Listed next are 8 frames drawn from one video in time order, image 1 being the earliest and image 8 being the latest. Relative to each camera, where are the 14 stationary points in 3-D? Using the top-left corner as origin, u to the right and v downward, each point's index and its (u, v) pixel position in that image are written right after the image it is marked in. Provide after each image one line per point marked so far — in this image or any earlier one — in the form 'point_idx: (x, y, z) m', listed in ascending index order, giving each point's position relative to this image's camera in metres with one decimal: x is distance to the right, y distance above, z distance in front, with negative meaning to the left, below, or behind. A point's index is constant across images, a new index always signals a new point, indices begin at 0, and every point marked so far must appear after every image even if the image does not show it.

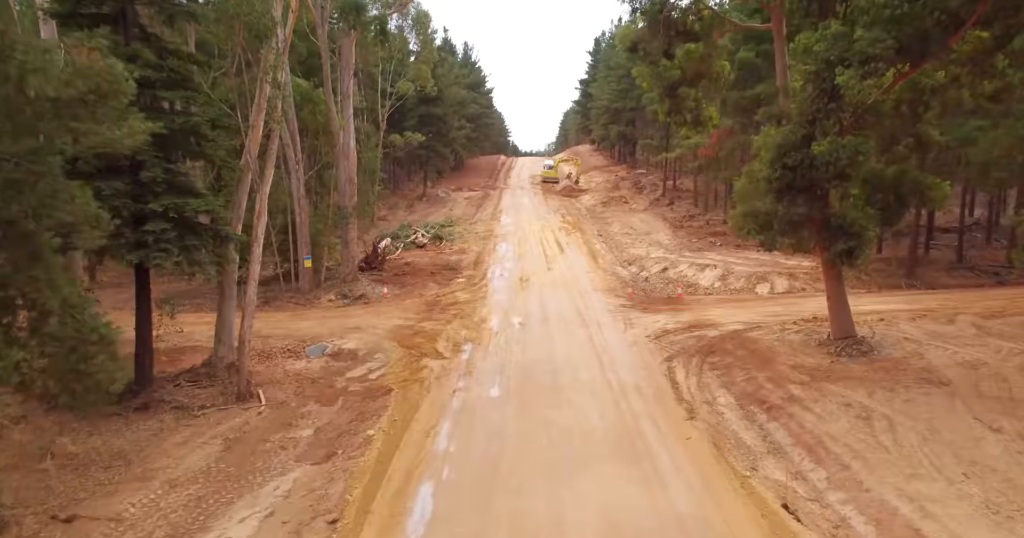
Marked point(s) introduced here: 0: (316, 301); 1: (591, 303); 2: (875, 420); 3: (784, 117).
0: (-5.8, -1.0, +18.3) m
1: (+2.3, -1.0, +17.3) m
2: (+5.4, -2.3, +9.1) m
3: (+5.2, +2.9, +11.8) m
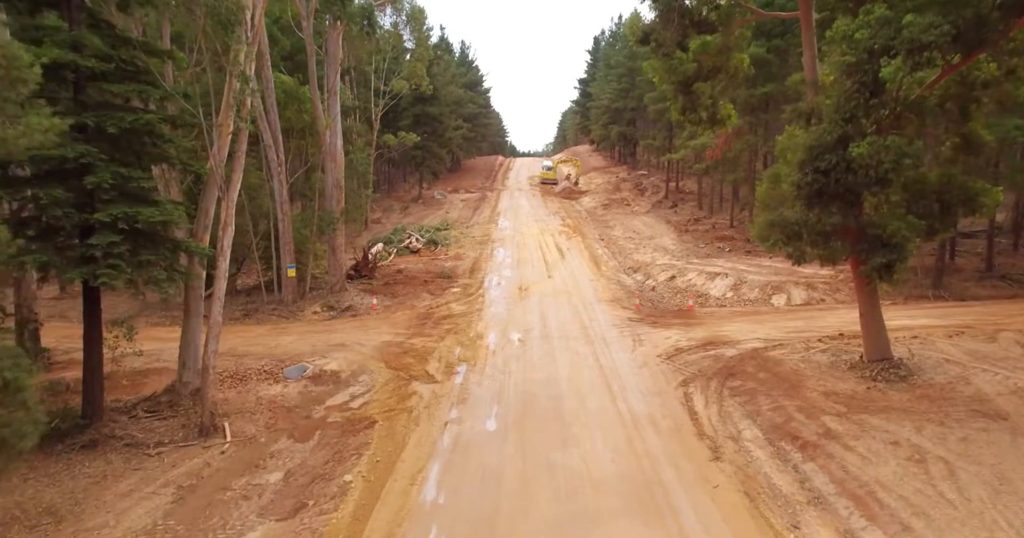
0: (-5.9, -1.2, +17.0) m
1: (+2.2, -1.2, +16.1) m
2: (+5.4, -2.5, +7.9) m
3: (+5.2, +2.6, +10.5) m
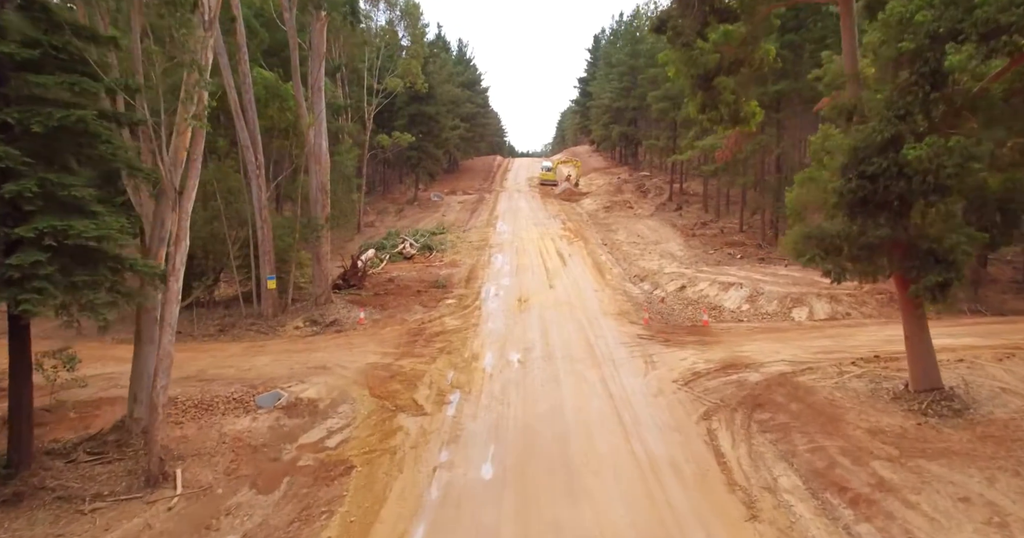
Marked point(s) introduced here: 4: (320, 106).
0: (-5.9, -1.5, +15.7) m
1: (+2.2, -1.5, +14.8) m
2: (+5.4, -2.8, +6.6) m
3: (+5.2, +2.3, +9.2) m
4: (-5.4, +4.6, +17.1) m
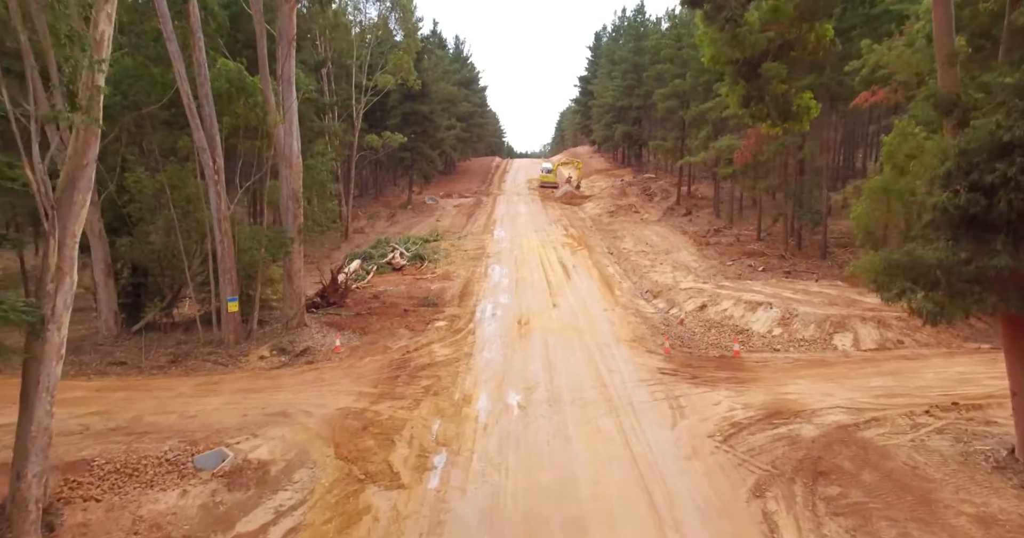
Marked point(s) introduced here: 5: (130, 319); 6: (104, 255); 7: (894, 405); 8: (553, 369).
0: (-5.9, -2.0, +13.5) m
1: (+2.2, -2.0, +12.6) m
2: (+5.4, -3.2, +4.4) m
3: (+5.2, +1.9, +7.1) m
4: (-5.4, +4.1, +15.0) m
5: (-9.9, -1.3, +15.9) m
6: (-9.6, +0.3, +14.5) m
7: (+6.3, -2.2, +10.1) m
8: (+0.8, -2.0, +12.6) m
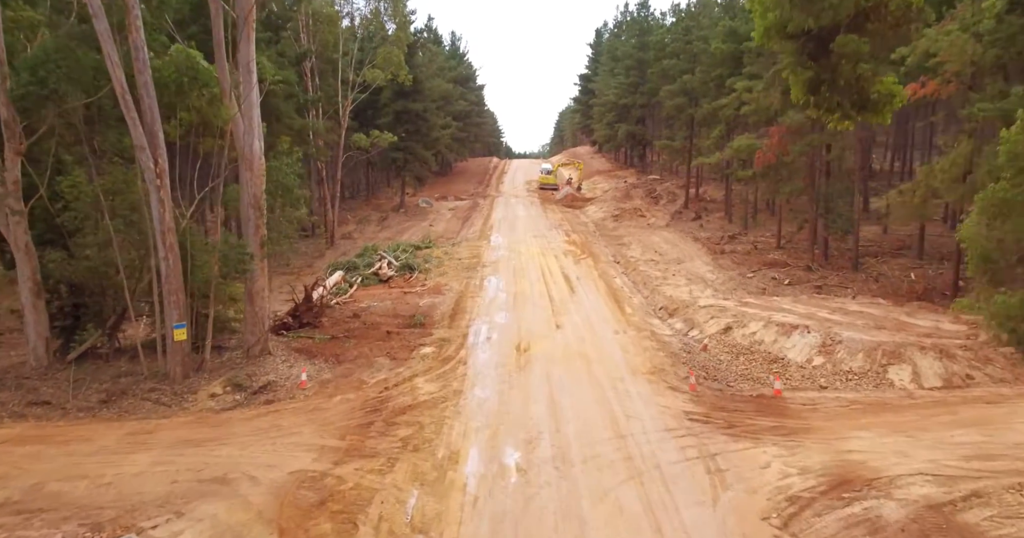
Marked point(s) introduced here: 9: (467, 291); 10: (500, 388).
0: (-6.0, -2.4, +11.4) m
1: (+2.1, -2.4, +10.5) m
2: (+5.3, -3.6, +2.3) m
3: (+5.1, +1.5, +5.0) m
4: (-5.5, +3.7, +12.8) m
5: (-9.9, -1.7, +13.7) m
6: (-9.6, -0.1, +12.3) m
7: (+6.2, -2.6, +7.9) m
8: (+0.8, -2.4, +10.5) m
9: (-1.4, -0.7, +19.9) m
10: (-0.2, -2.2, +11.7) m
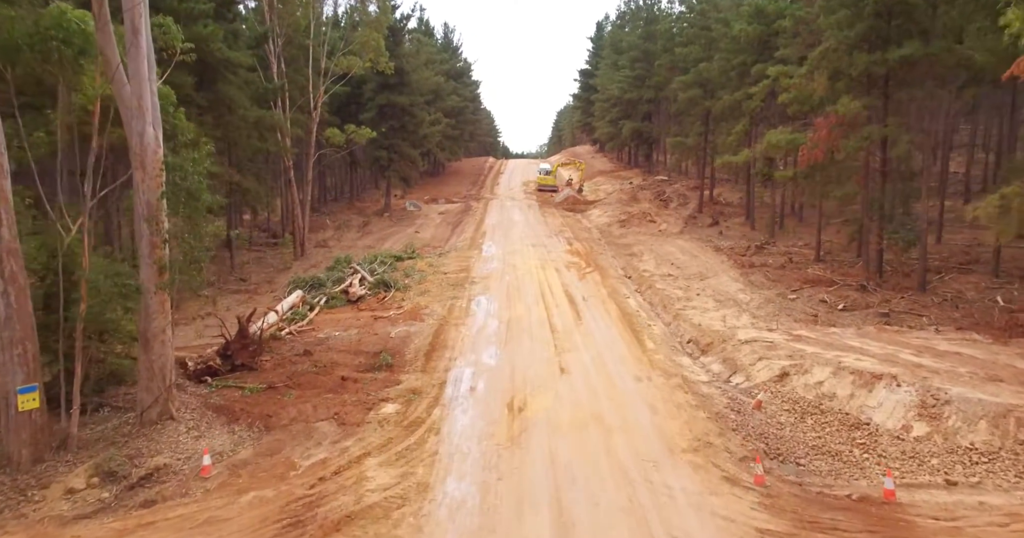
0: (-6.1, -2.9, +7.9) m
1: (+2.0, -2.9, +7.0) m
2: (+5.2, -4.2, -1.1) m
3: (+5.0, +1.0, +1.5) m
4: (-5.6, +3.2, +9.4) m
5: (-10.1, -2.2, +10.2) m
6: (-9.8, -0.6, +8.8) m
7: (+6.1, -3.1, +4.5) m
8: (+0.7, -3.0, +7.0) m
9: (-1.6, -1.2, +16.4) m
10: (-0.4, -2.8, +8.2) m
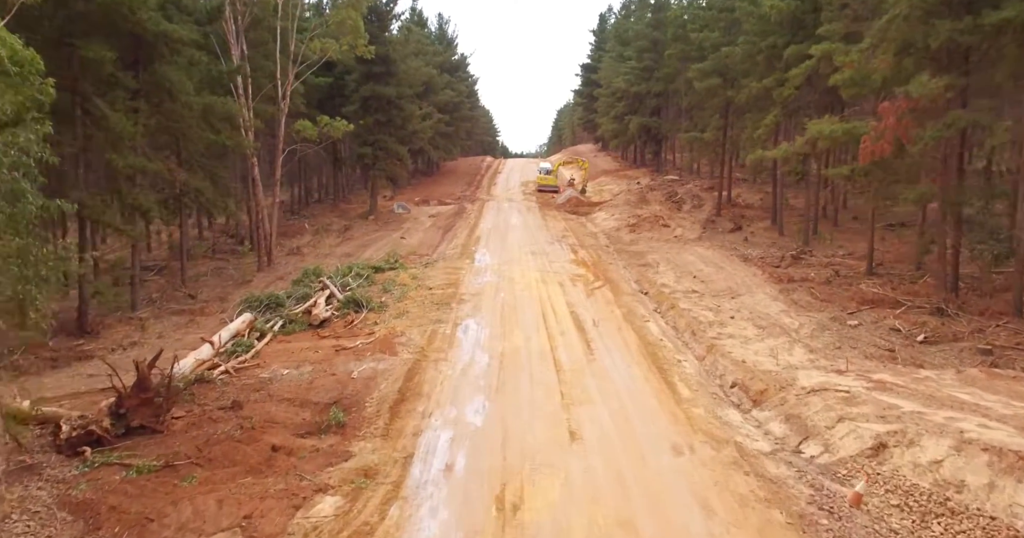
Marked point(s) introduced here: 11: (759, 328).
0: (-6.2, -3.3, +4.6) m
1: (+1.9, -3.3, +3.8) m
2: (+5.1, -4.6, -4.4) m
3: (+4.9, +0.6, -1.7) m
4: (-5.7, +2.7, +6.1) m
5: (-10.2, -2.7, +7.0) m
6: (-9.9, -1.0, +5.6) m
7: (+6.0, -3.6, +1.3) m
8: (+0.5, -3.4, +3.8) m
9: (-1.7, -1.7, +13.2) m
10: (-0.5, -3.2, +5.0) m
11: (+5.7, -1.3, +14.1) m
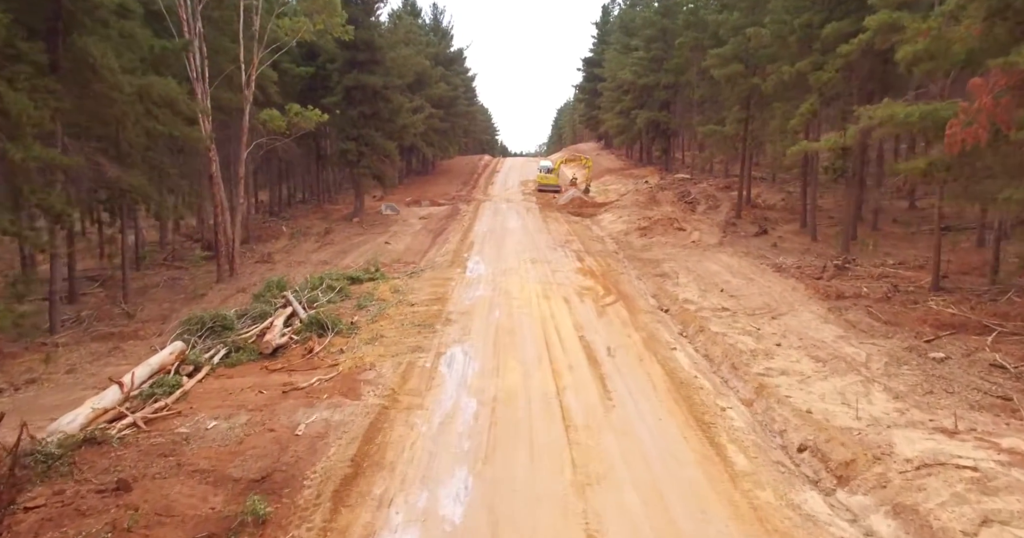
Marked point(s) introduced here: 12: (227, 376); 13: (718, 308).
0: (-6.3, -3.7, +1.8) m
1: (+1.8, -3.7, +1.0) m
2: (+5.1, -4.9, -7.2) m
3: (+4.8, +0.2, -4.6) m
4: (-5.8, +2.4, +3.3) m
5: (-10.3, -3.0, +4.1) m
6: (-10.0, -1.3, +2.7) m
7: (+5.9, -3.9, -1.6) m
8: (+0.5, -3.7, +0.9) m
9: (-1.8, -2.0, +10.3) m
10: (-0.6, -3.5, +2.1) m
11: (+5.6, -1.6, +11.2) m
12: (-5.3, -1.9, +11.5) m
13: (+5.0, -0.9, +14.7) m
